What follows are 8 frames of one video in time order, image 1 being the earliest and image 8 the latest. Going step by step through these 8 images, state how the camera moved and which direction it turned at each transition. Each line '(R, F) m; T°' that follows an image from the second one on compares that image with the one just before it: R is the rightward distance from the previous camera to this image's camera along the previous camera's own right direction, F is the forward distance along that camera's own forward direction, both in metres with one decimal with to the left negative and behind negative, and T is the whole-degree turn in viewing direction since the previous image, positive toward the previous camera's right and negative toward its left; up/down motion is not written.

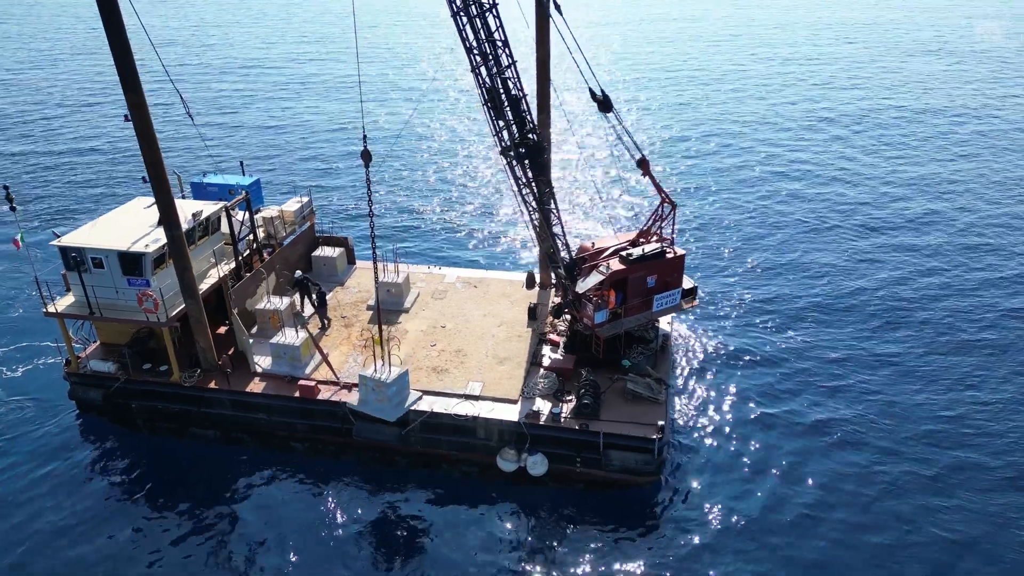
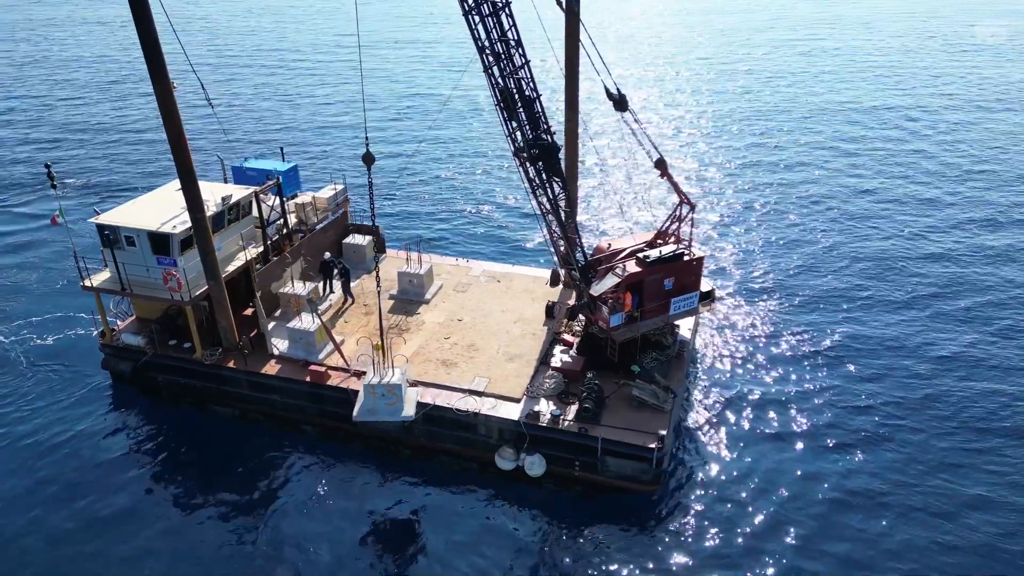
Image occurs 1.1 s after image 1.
(+2.2, +0.3) m; -5°
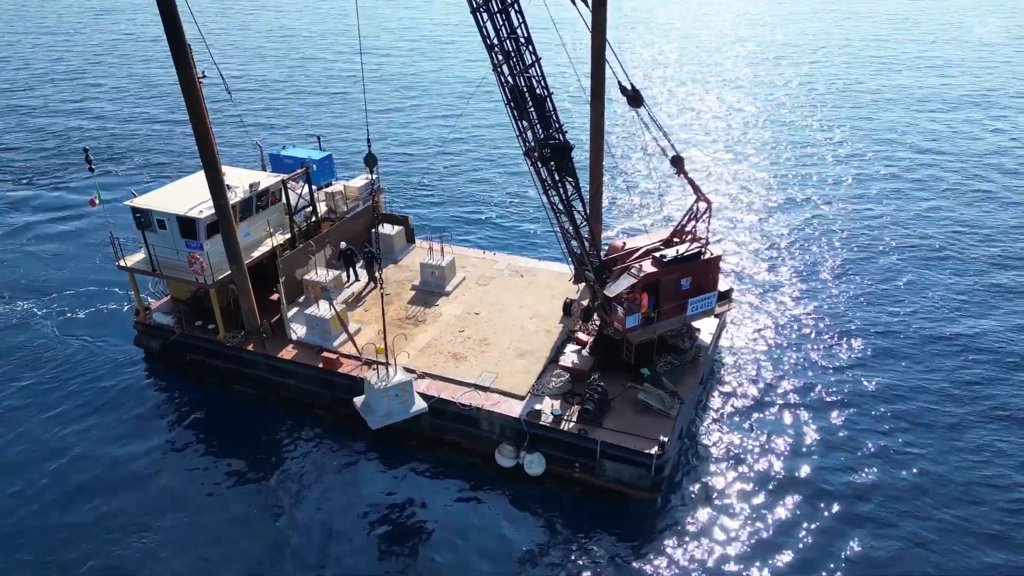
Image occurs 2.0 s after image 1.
(+2.1, +0.3) m; -5°
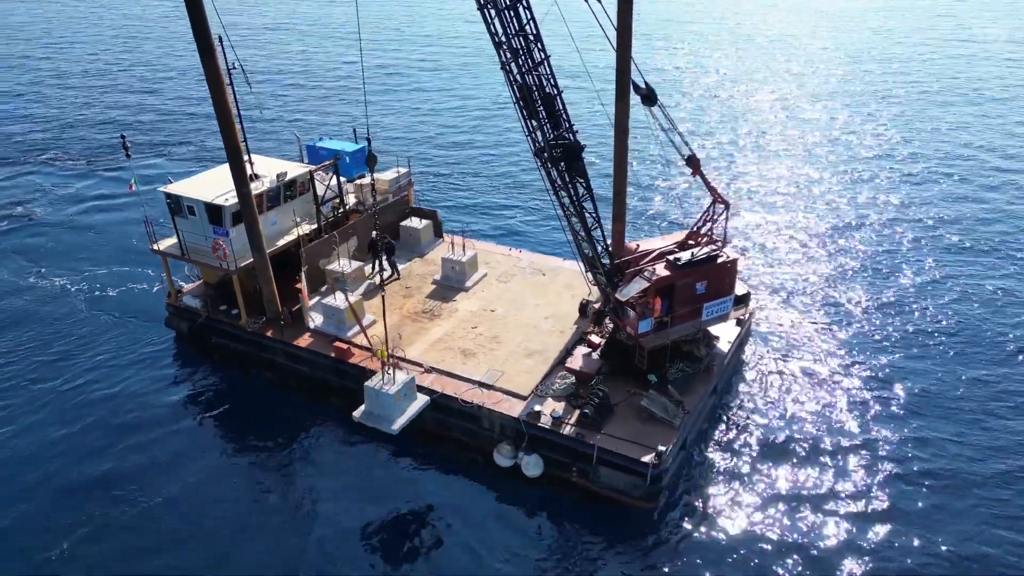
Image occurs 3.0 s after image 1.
(+2.1, +0.3) m; -5°
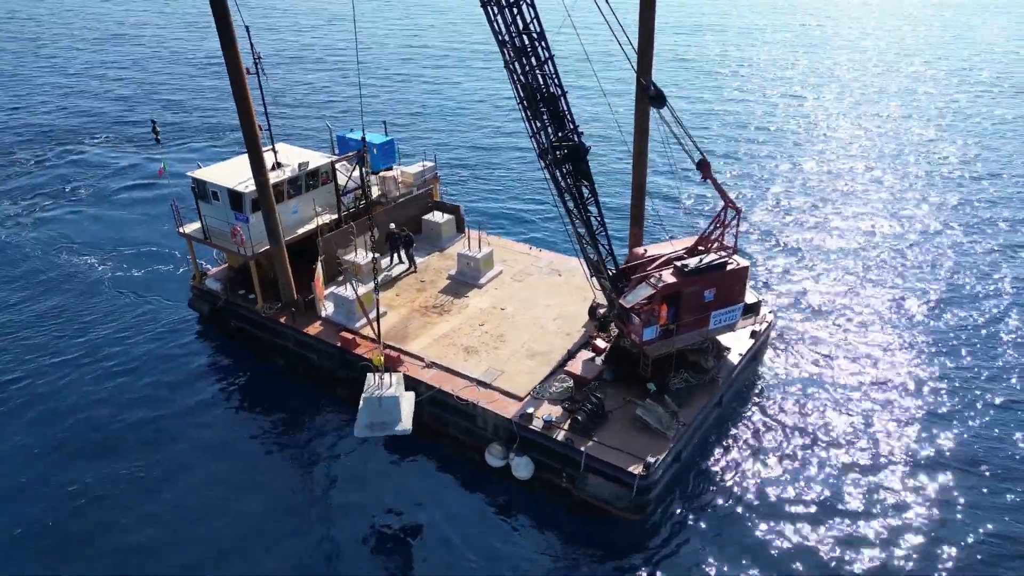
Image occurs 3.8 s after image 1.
(+2.0, +0.3) m; -5°
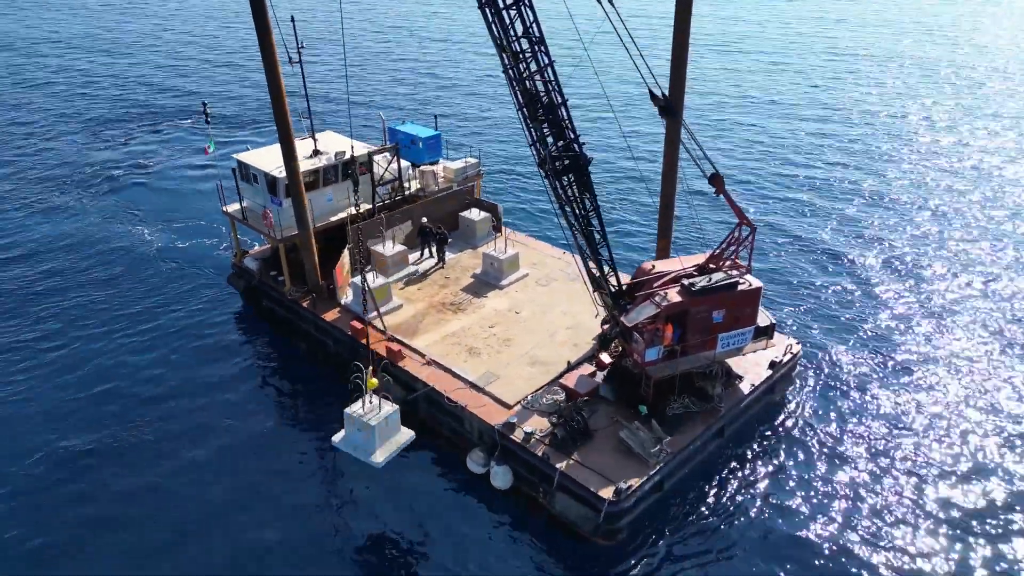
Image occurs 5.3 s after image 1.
(+3.5, +0.6) m; -8°
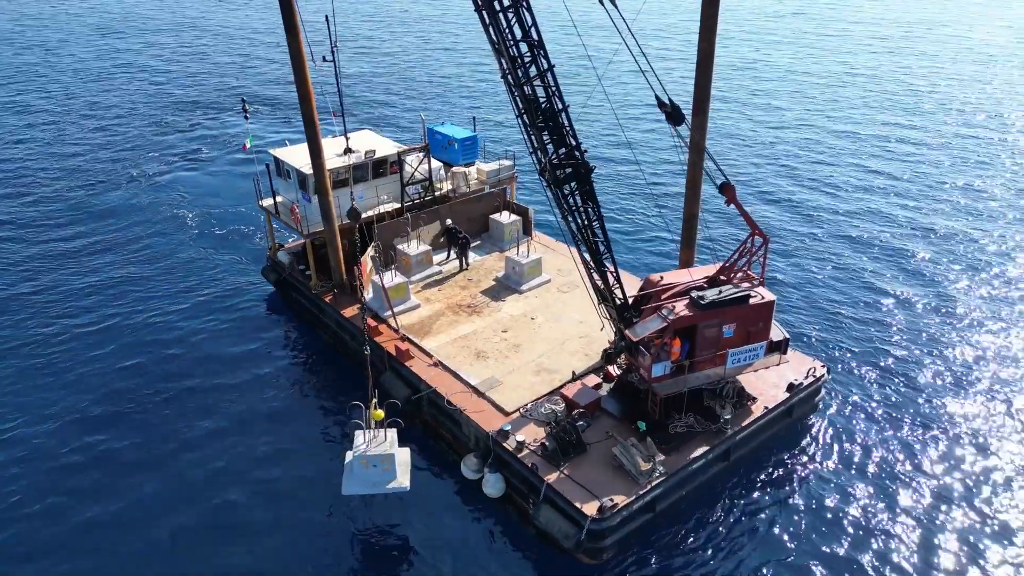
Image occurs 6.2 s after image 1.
(+2.5, +0.4) m; -6°
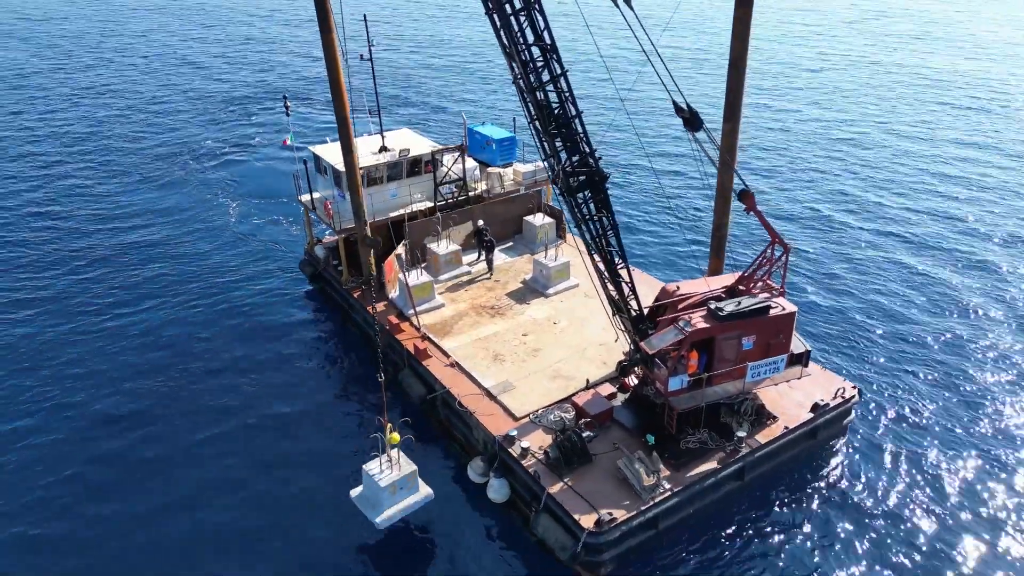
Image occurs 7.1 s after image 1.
(+1.7, +0.3) m; -5°
